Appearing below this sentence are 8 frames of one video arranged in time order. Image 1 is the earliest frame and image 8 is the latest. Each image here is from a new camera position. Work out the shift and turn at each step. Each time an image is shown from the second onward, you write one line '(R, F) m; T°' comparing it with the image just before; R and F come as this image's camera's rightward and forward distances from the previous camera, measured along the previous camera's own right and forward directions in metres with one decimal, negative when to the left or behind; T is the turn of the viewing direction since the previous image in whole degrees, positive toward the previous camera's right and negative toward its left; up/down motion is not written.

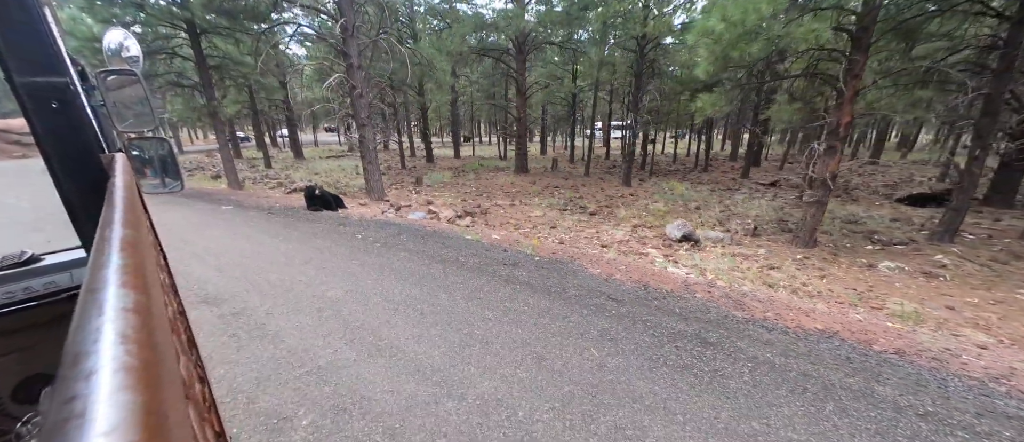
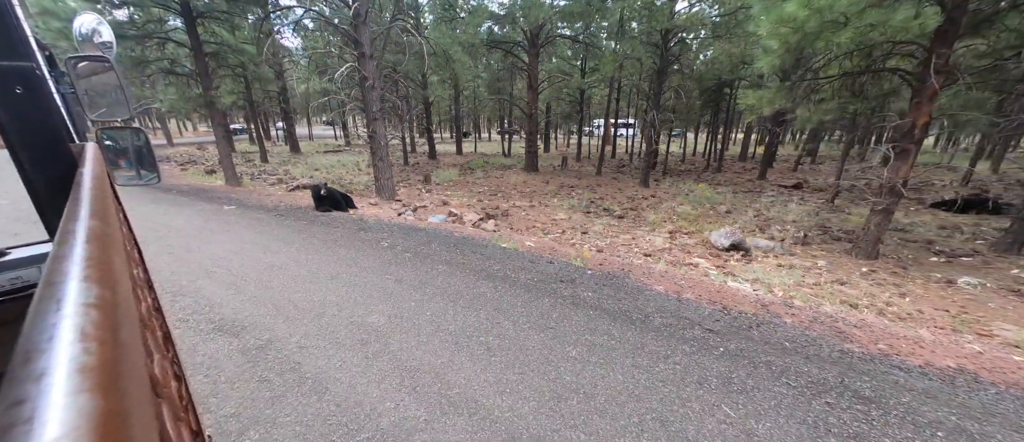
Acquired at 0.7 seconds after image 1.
(-0.7, +0.6) m; +1°
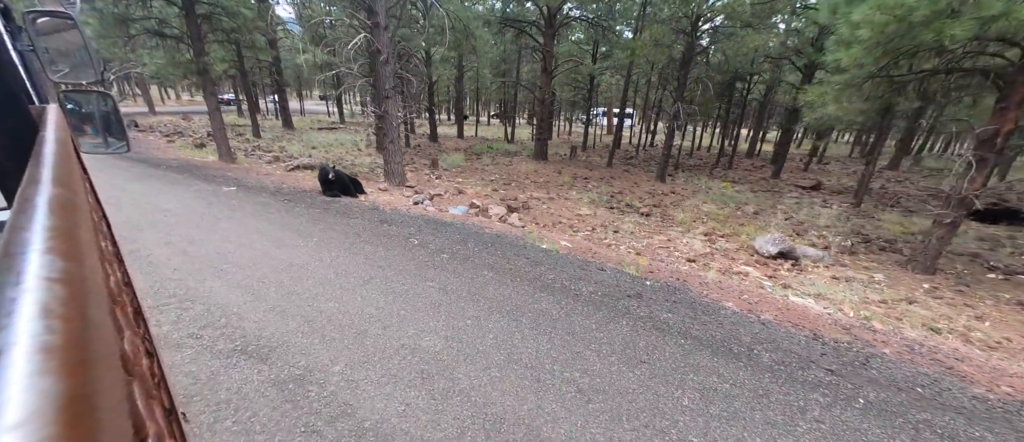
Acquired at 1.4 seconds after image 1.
(-0.7, +0.5) m; +2°
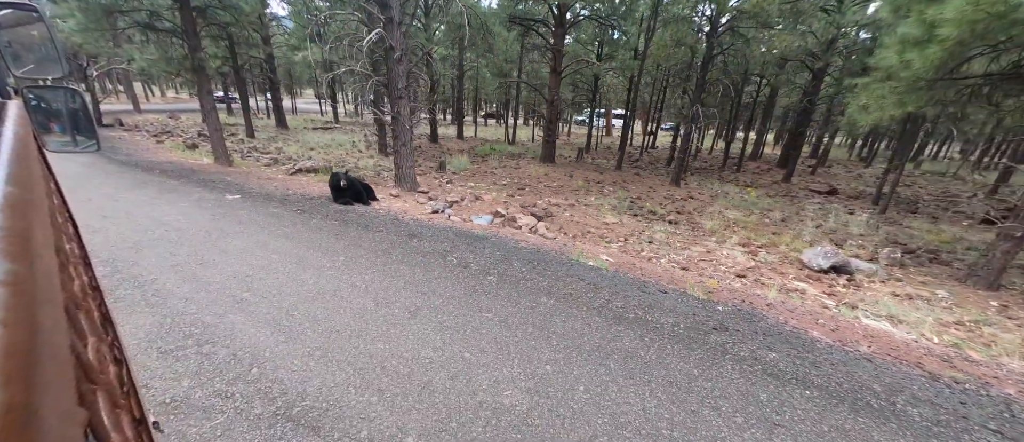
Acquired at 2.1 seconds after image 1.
(-0.6, +0.5) m; +1°
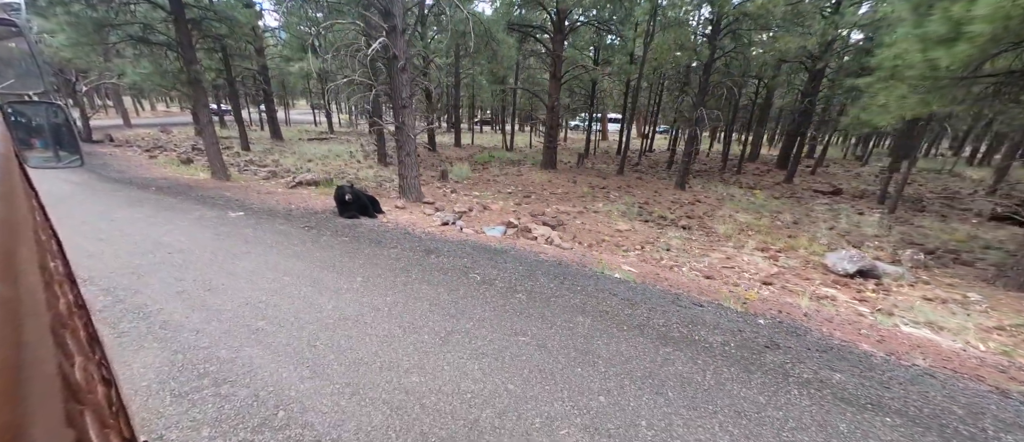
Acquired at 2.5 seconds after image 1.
(-0.3, +0.2) m; +1°
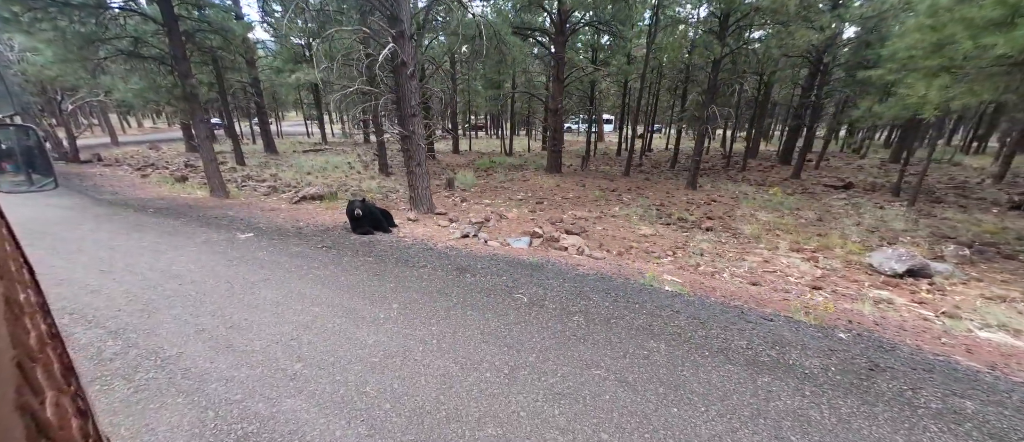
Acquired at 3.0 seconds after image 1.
(-0.5, +0.3) m; +1°
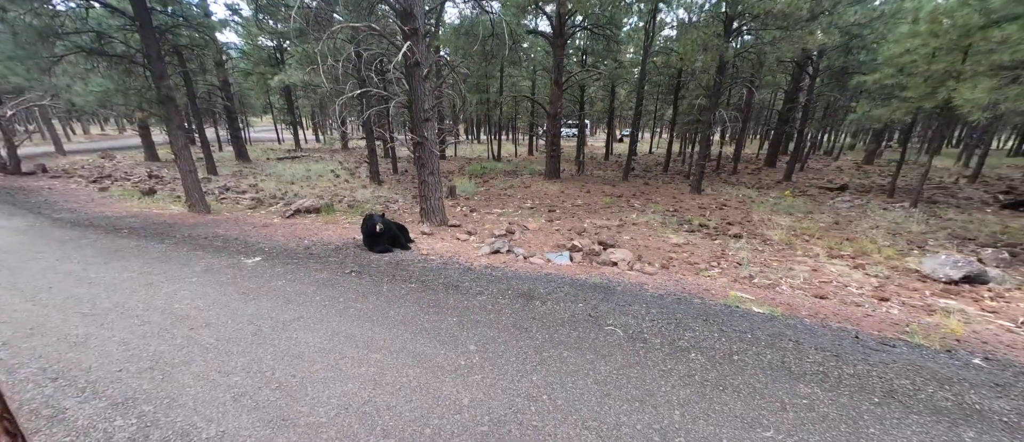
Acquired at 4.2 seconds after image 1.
(-0.9, +0.5) m; +4°
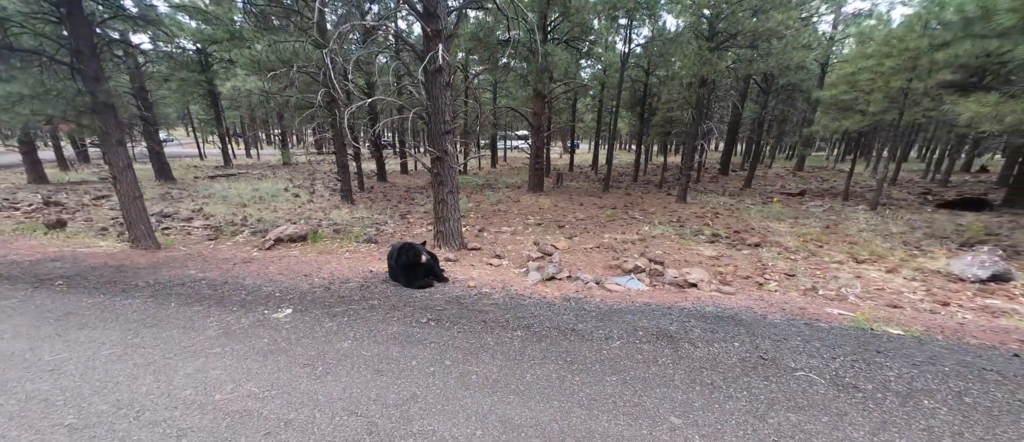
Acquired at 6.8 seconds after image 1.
(-1.6, +0.7) m; +9°
